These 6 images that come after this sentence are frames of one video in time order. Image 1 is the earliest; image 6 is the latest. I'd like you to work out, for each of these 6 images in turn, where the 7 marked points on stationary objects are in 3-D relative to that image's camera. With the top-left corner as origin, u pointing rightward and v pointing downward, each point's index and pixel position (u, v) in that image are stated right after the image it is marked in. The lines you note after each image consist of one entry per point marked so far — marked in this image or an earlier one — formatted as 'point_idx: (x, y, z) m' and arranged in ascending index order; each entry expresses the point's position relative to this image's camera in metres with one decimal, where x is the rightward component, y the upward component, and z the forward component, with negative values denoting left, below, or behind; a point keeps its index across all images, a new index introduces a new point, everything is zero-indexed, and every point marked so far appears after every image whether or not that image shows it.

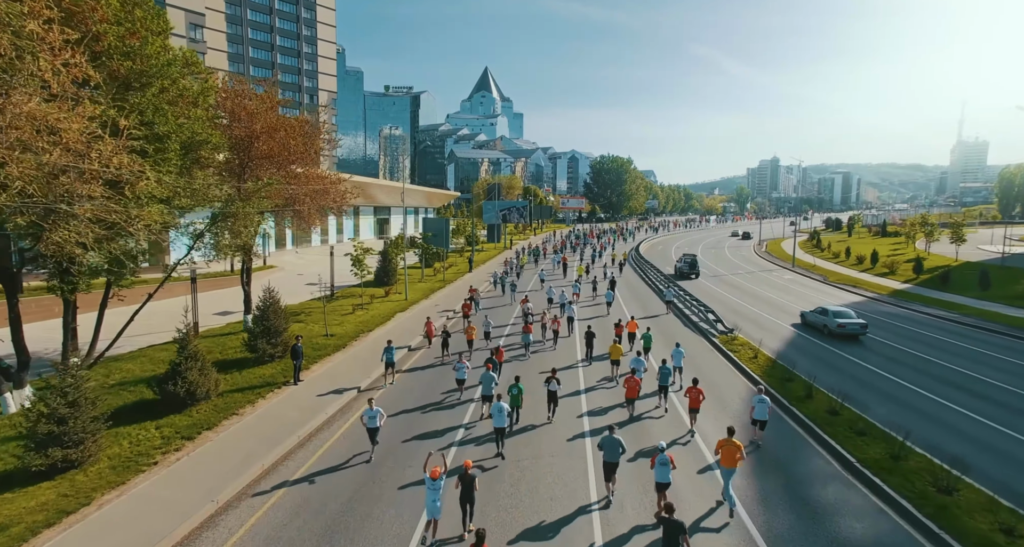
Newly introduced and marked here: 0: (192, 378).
0: (-7.7, -2.5, +16.6) m
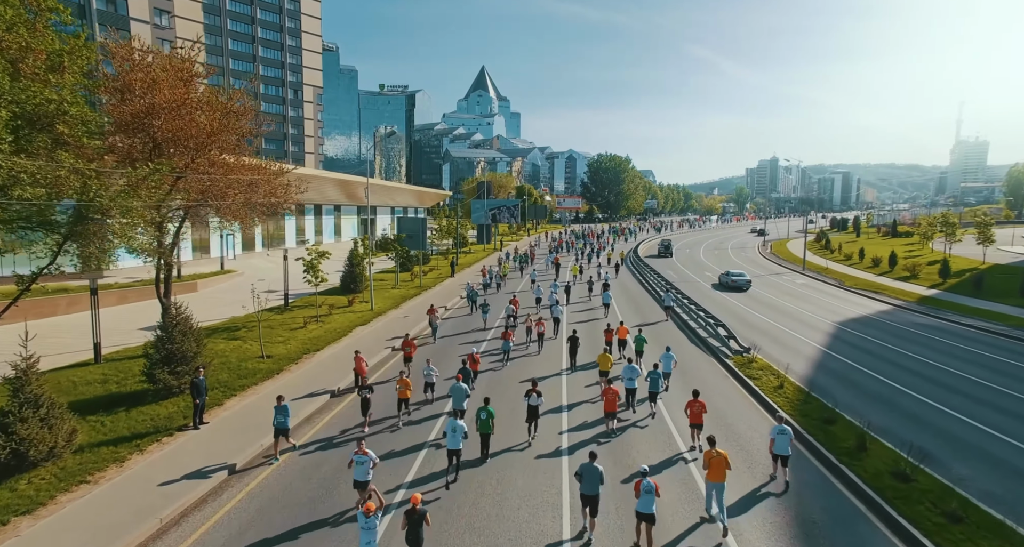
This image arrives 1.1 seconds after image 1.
0: (-8.5, -2.8, +12.2) m
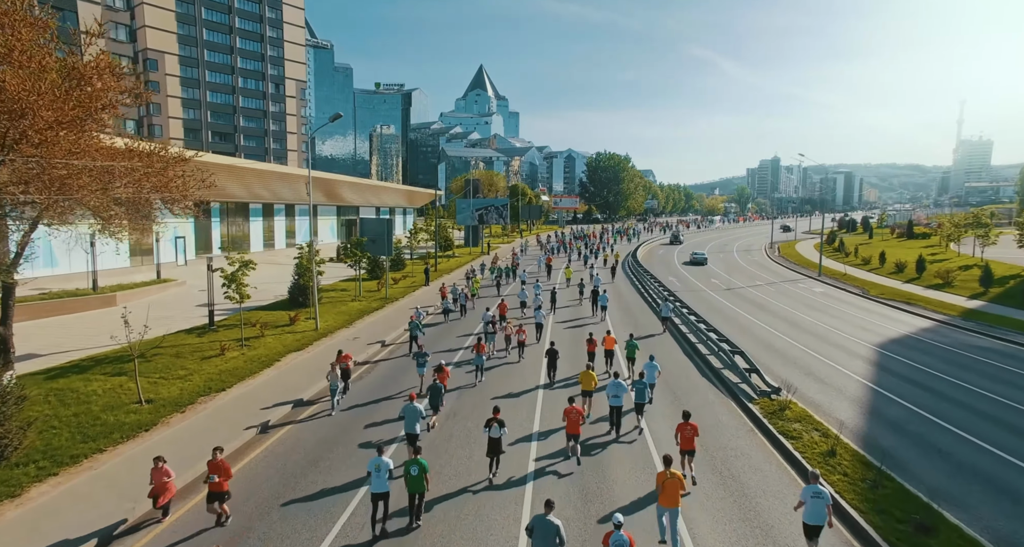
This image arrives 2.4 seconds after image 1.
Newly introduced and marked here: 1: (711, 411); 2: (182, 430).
0: (-9.5, -3.2, +6.9) m
1: (+5.0, -3.5, +17.8) m
2: (-7.2, -3.4, +15.3) m
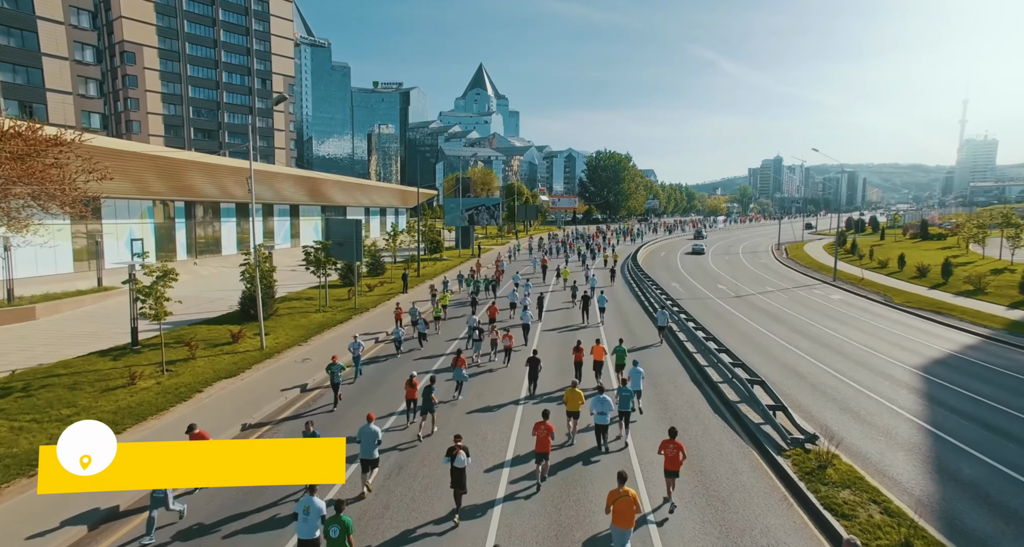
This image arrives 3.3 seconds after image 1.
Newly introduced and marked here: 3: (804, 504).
0: (-10.3, -3.5, +3.0) m
1: (+4.3, -3.8, +13.8) m
2: (-7.9, -3.7, +11.4) m
3: (+5.0, -3.9, +11.9) m
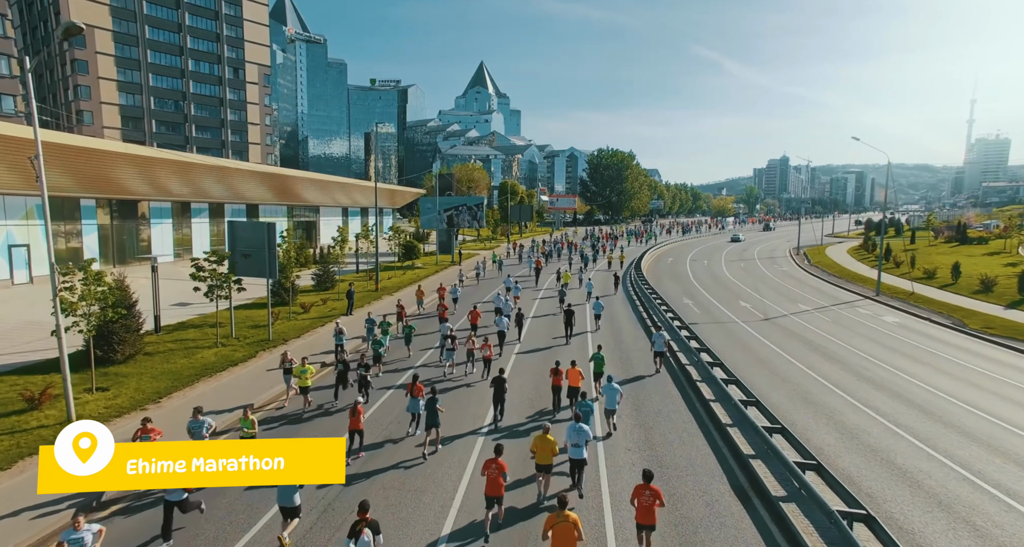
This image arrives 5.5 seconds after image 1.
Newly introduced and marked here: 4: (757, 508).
0: (-11.6, -4.2, -5.1) m
1: (+2.9, -4.5, +5.7) m
2: (-9.3, -4.4, +3.3) m
3: (+3.6, -4.6, +3.9) m
4: (+4.2, -4.2, +12.4) m
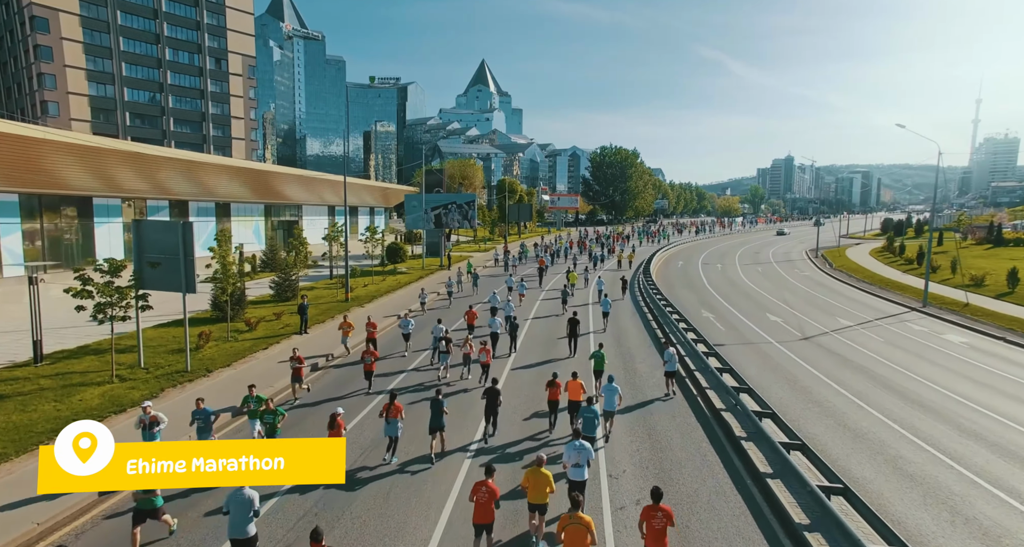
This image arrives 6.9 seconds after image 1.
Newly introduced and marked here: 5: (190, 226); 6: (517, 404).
0: (-12.2, -4.5, -10.4) m
1: (+2.4, -4.8, +0.4) m
2: (-9.8, -4.7, -2.0) m
3: (+3.1, -5.0, -1.5) m
4: (+3.7, -4.6, +7.1) m
5: (-8.6, +1.3, +18.4) m
6: (0.0, -4.3, +17.5) m
